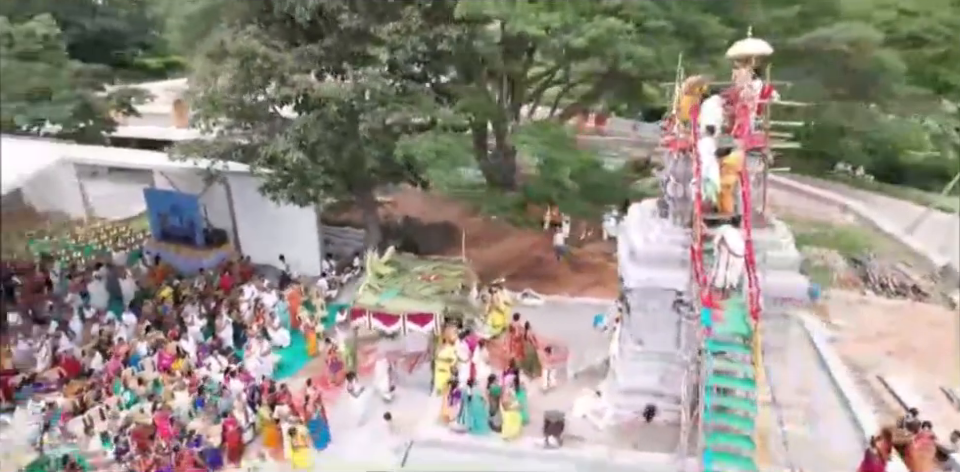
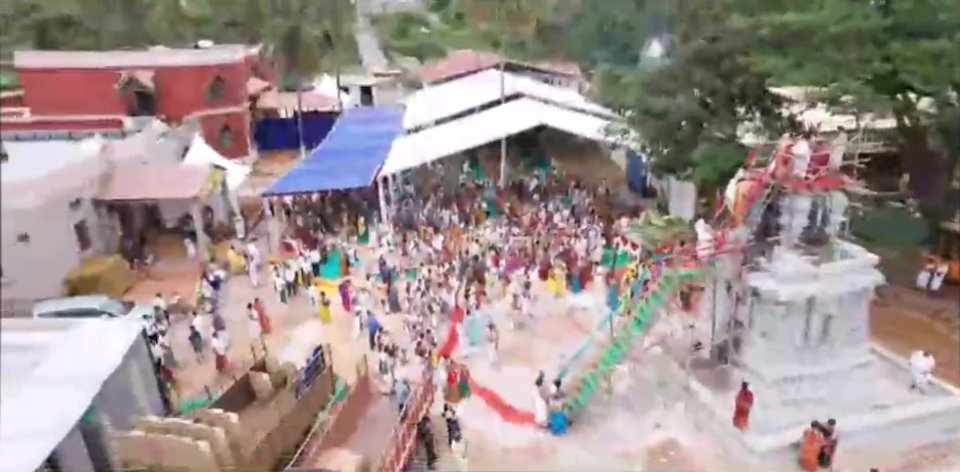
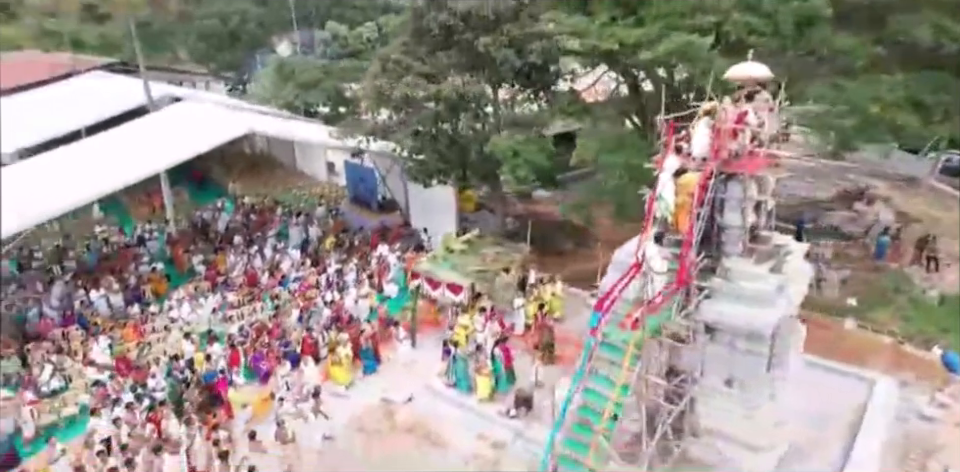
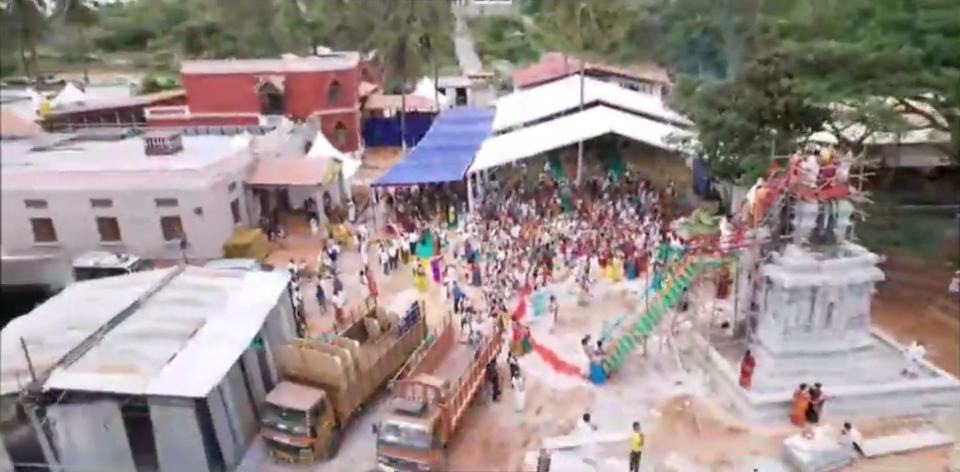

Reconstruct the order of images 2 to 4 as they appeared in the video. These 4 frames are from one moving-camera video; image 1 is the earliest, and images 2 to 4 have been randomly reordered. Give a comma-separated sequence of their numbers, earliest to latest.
3, 2, 4
